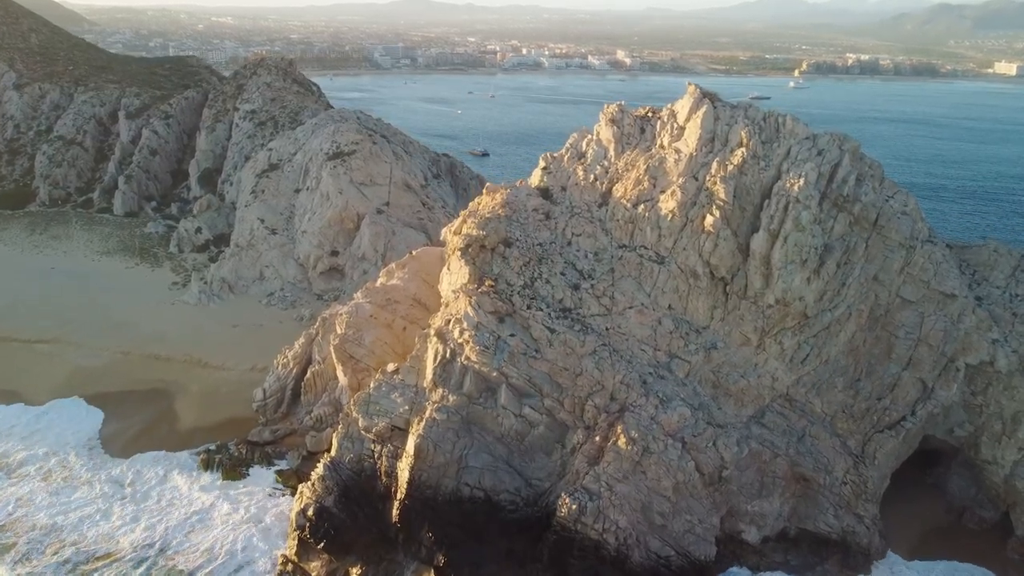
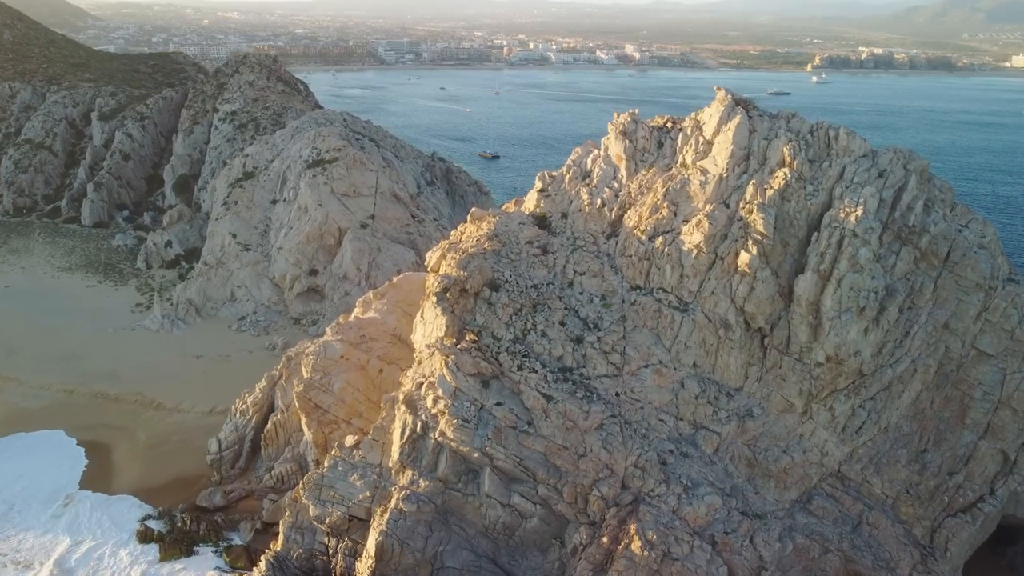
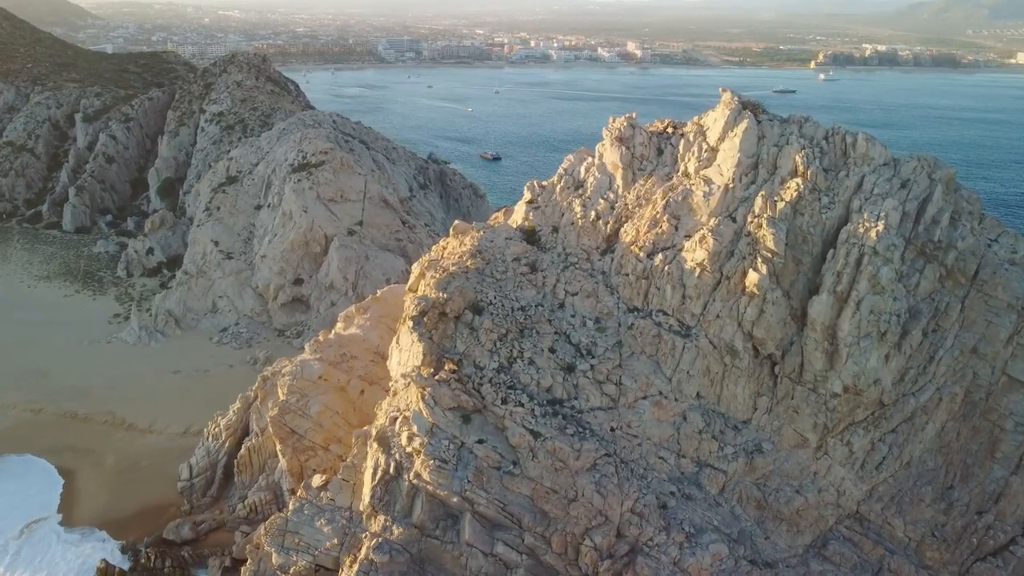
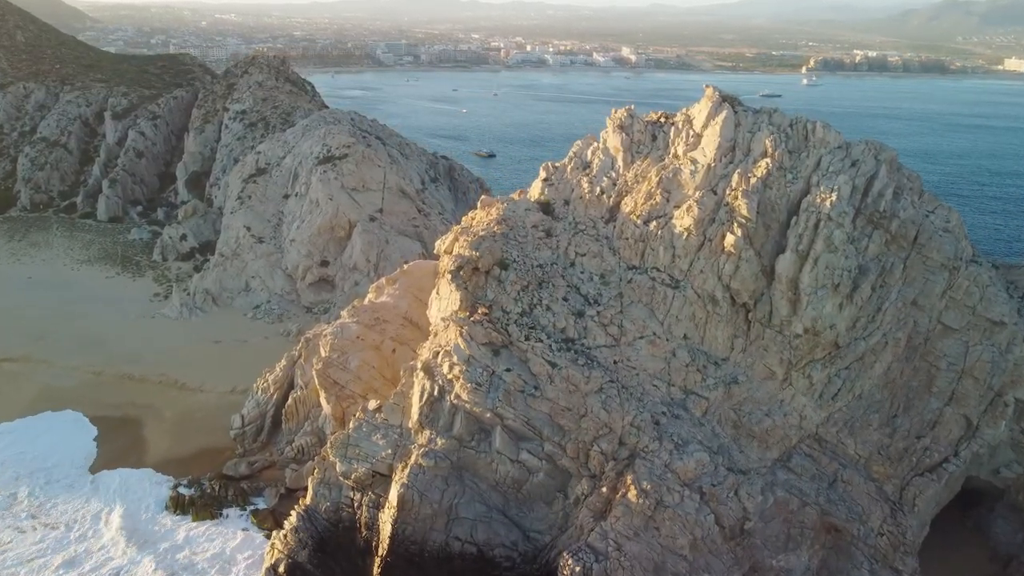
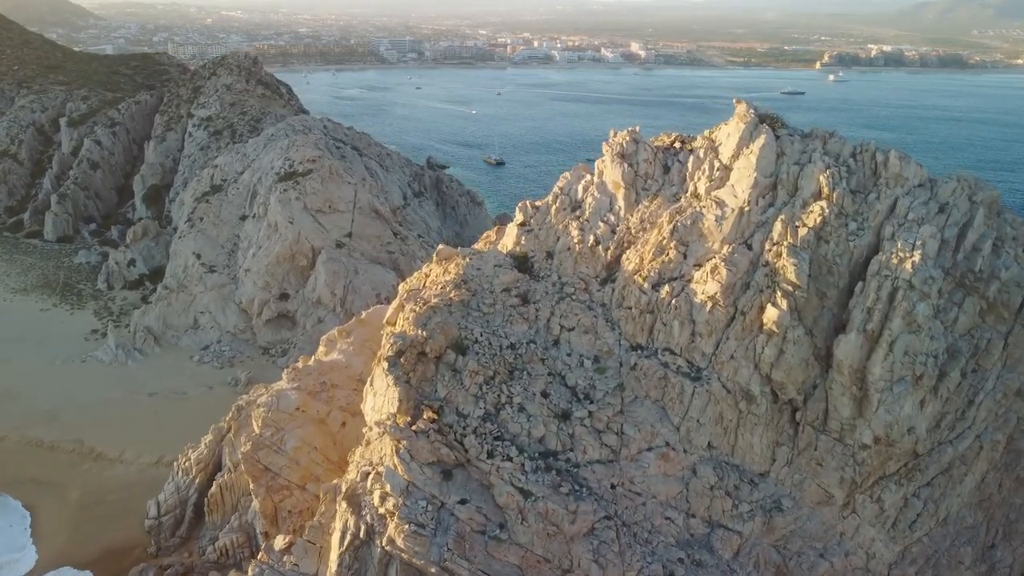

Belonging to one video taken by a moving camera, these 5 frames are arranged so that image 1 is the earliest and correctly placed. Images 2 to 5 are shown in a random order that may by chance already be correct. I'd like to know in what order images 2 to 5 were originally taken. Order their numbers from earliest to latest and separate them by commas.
4, 2, 3, 5
